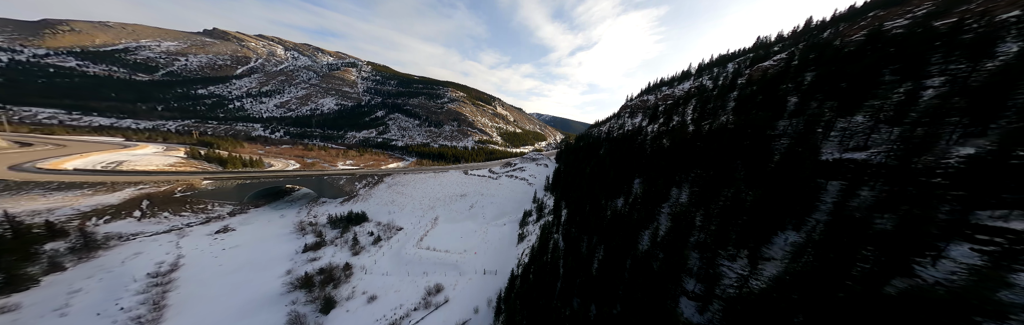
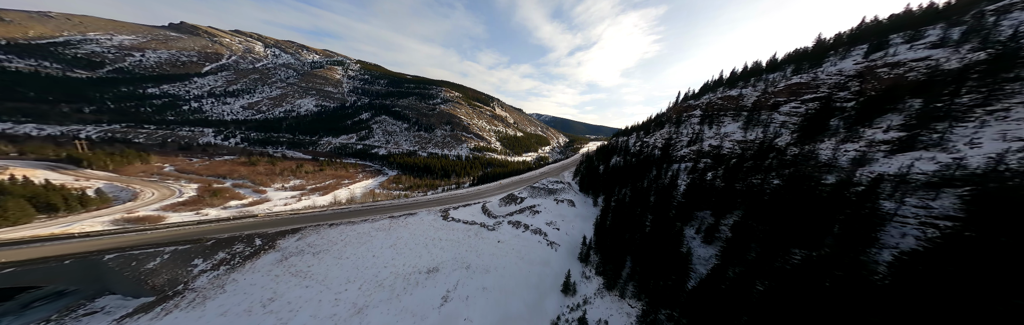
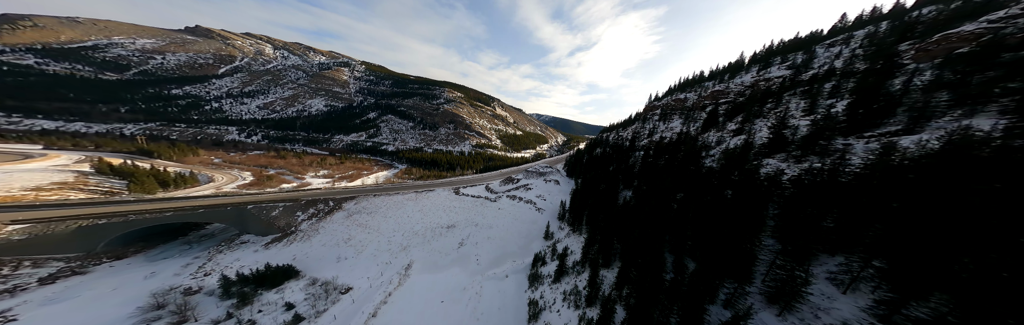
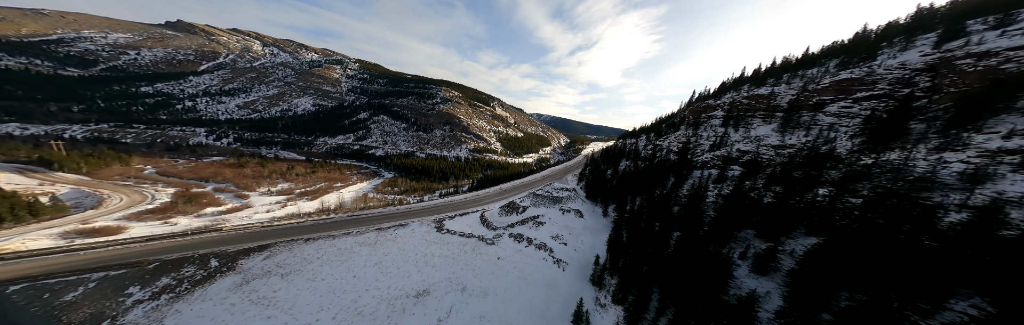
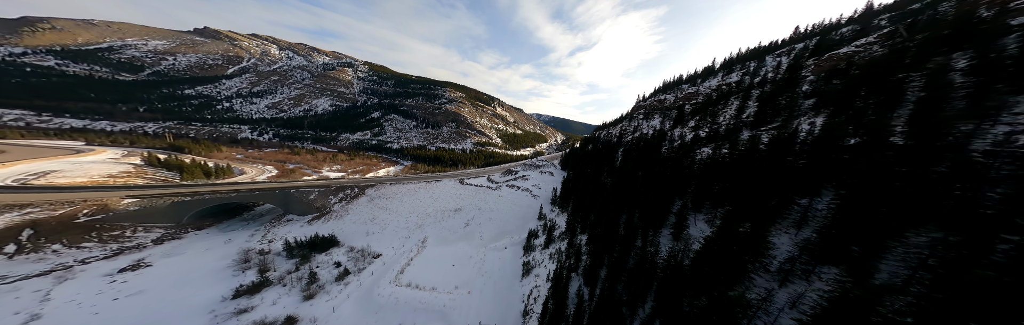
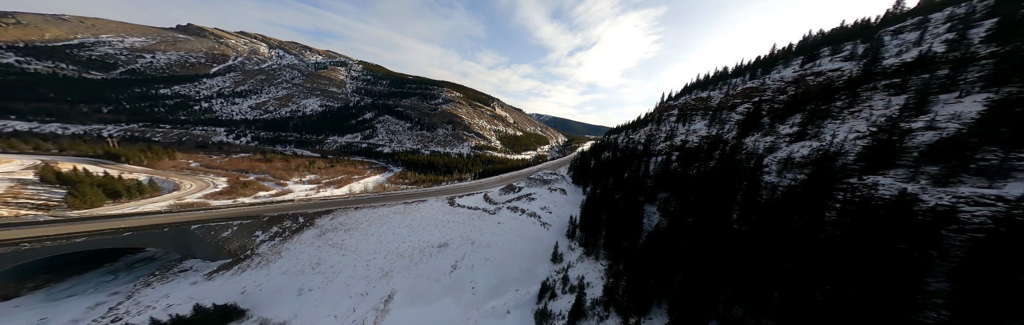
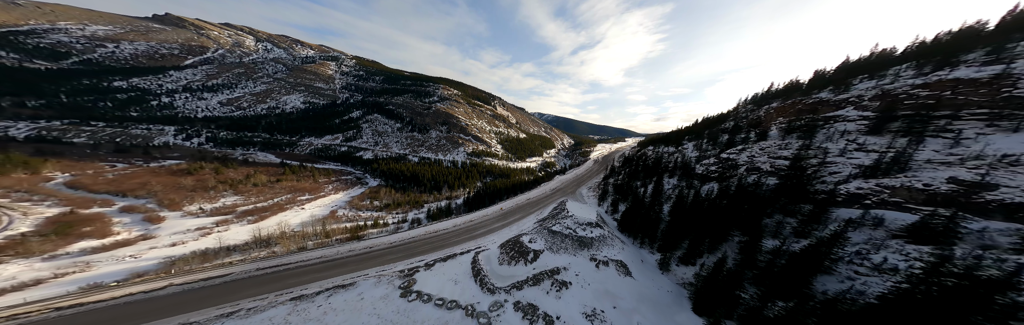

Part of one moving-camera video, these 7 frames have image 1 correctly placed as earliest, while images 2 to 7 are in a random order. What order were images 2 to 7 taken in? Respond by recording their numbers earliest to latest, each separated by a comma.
5, 3, 6, 2, 4, 7
